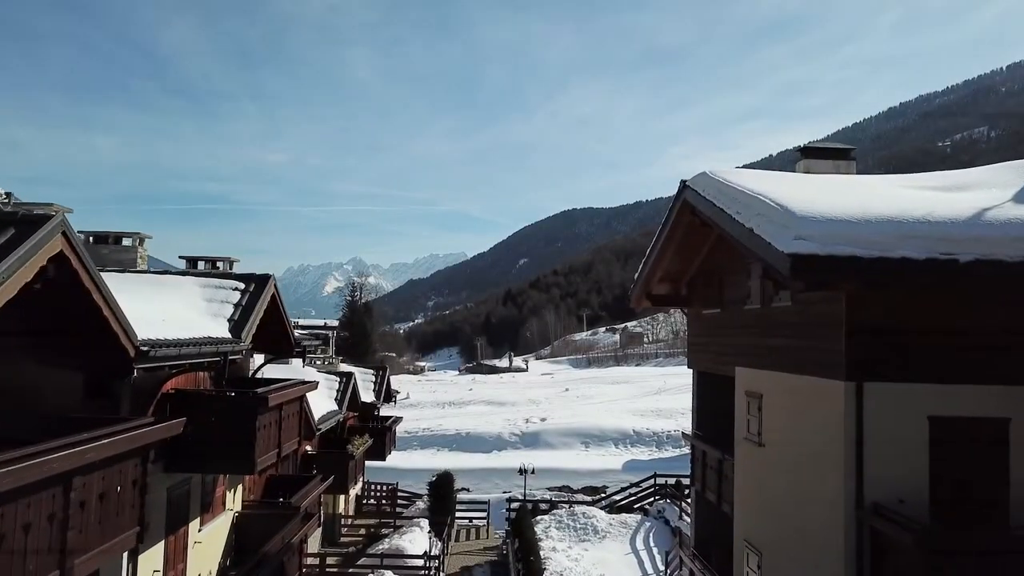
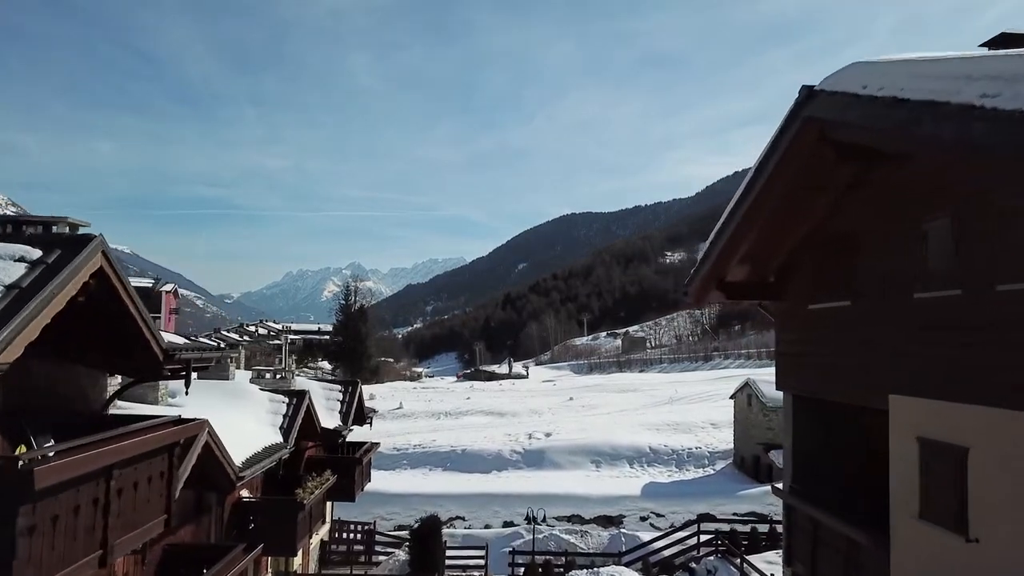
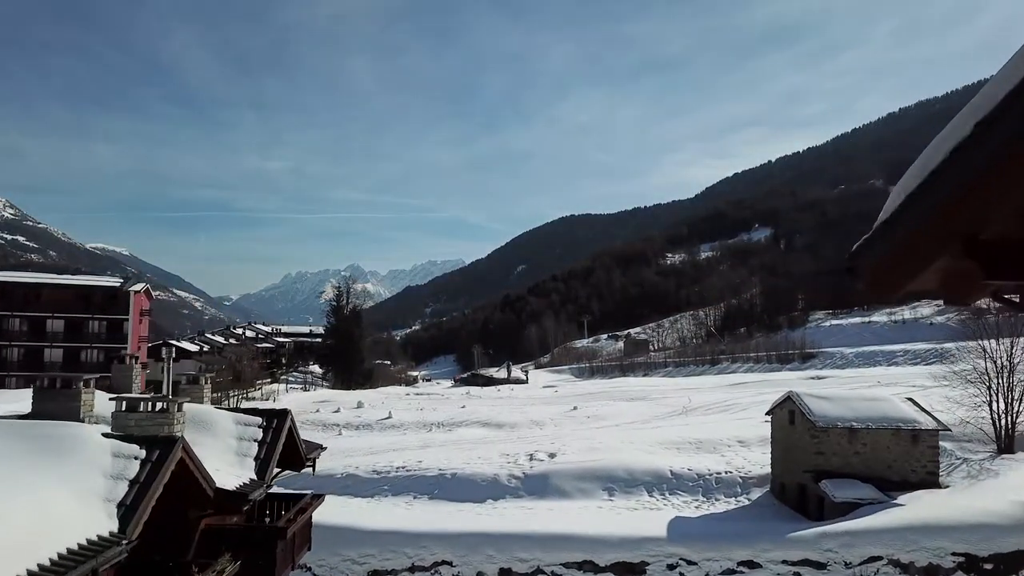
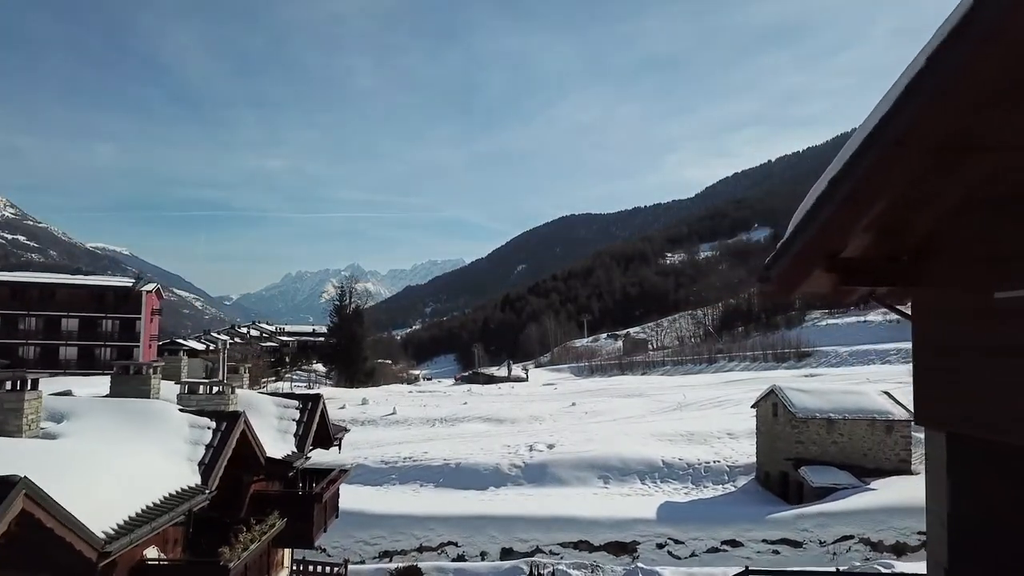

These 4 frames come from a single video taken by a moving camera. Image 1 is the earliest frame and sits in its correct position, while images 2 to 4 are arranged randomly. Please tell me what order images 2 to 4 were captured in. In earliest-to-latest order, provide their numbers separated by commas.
2, 4, 3
